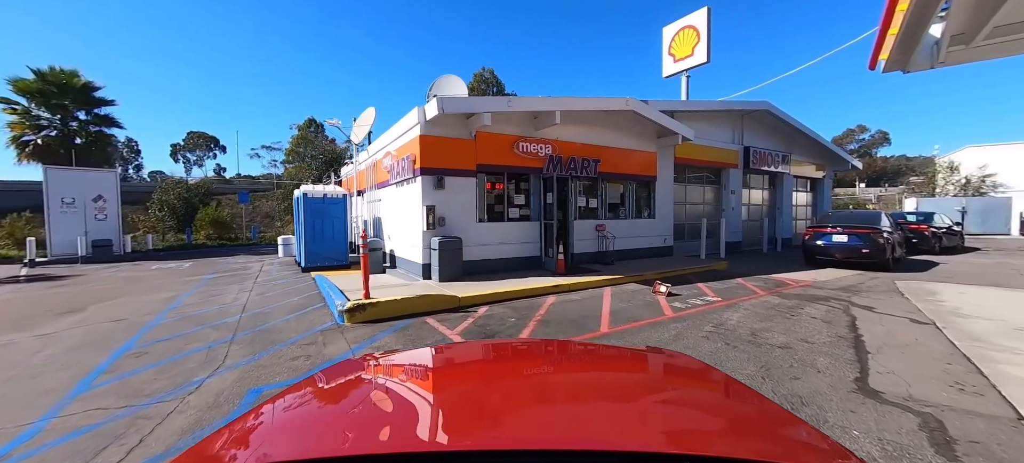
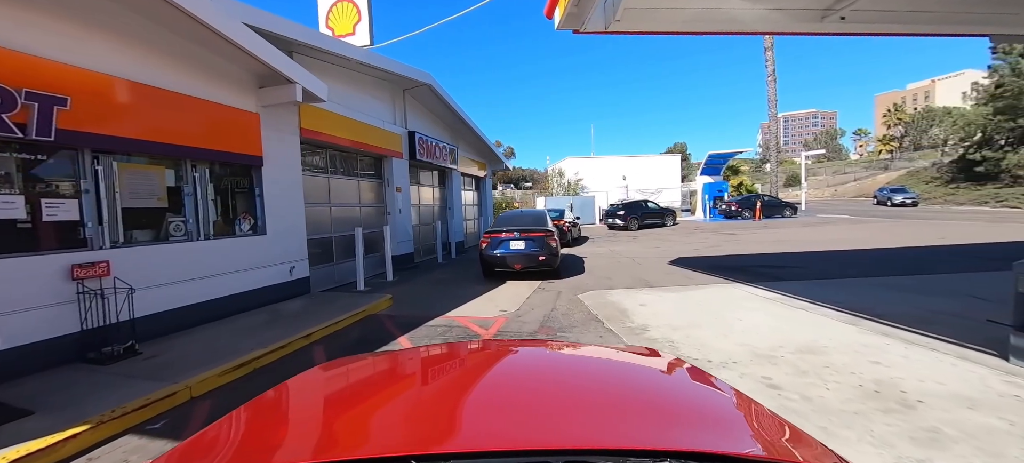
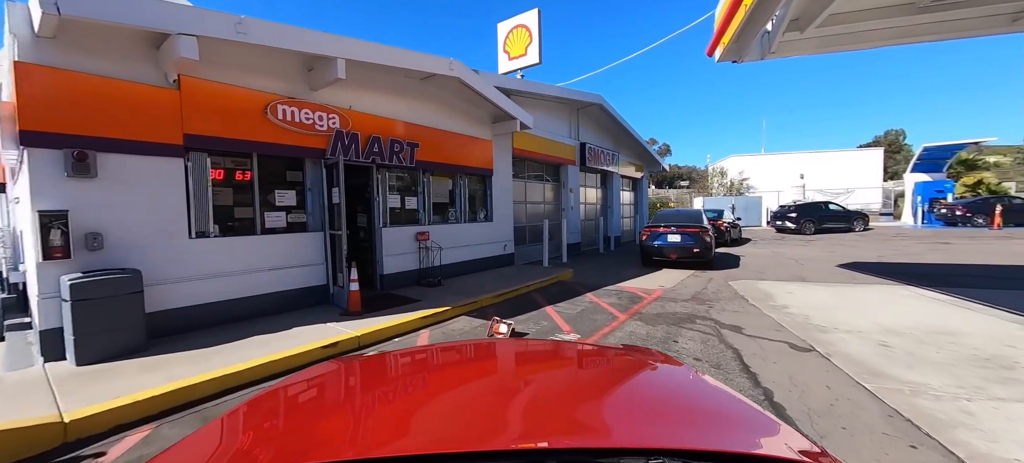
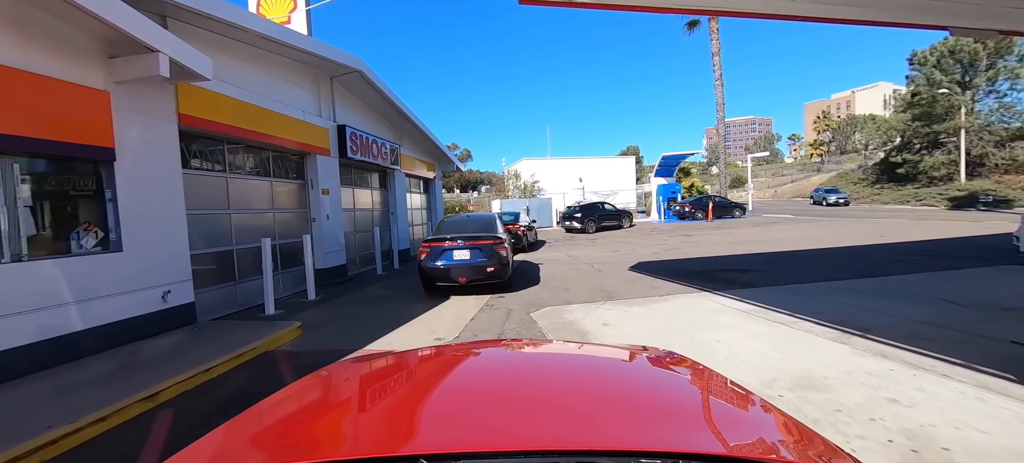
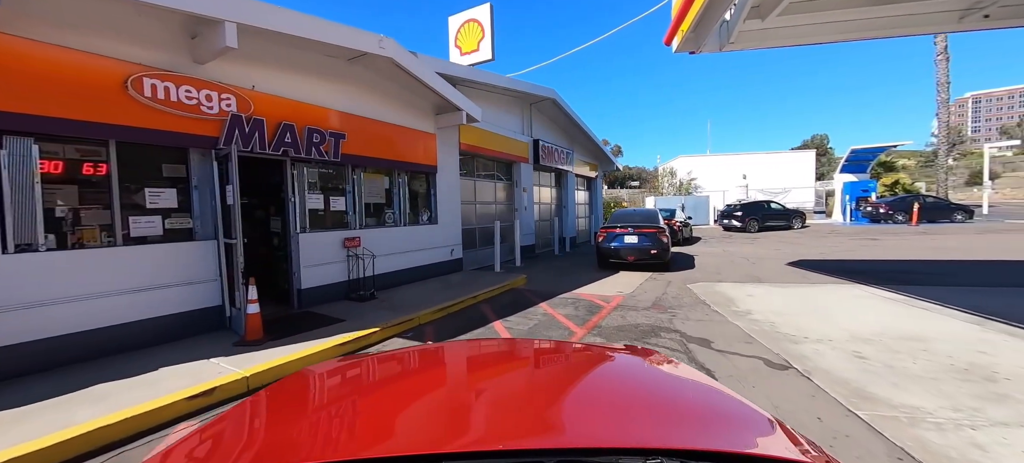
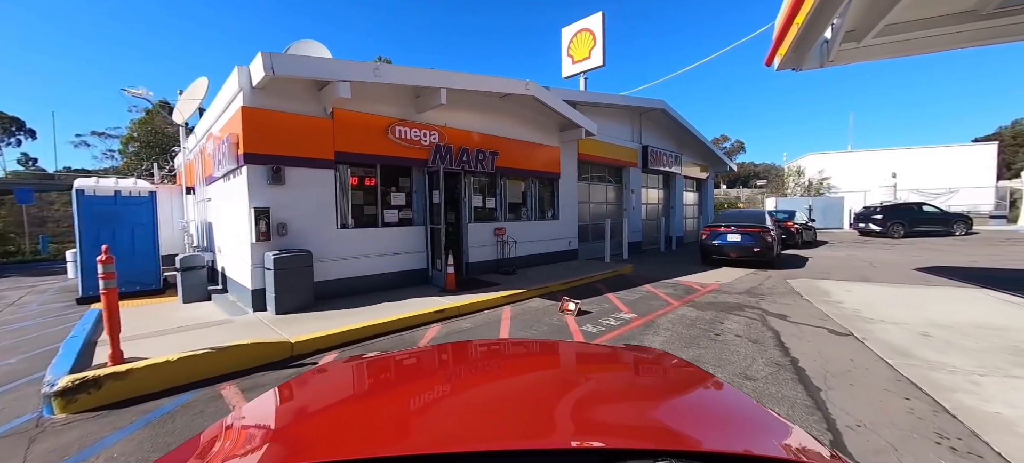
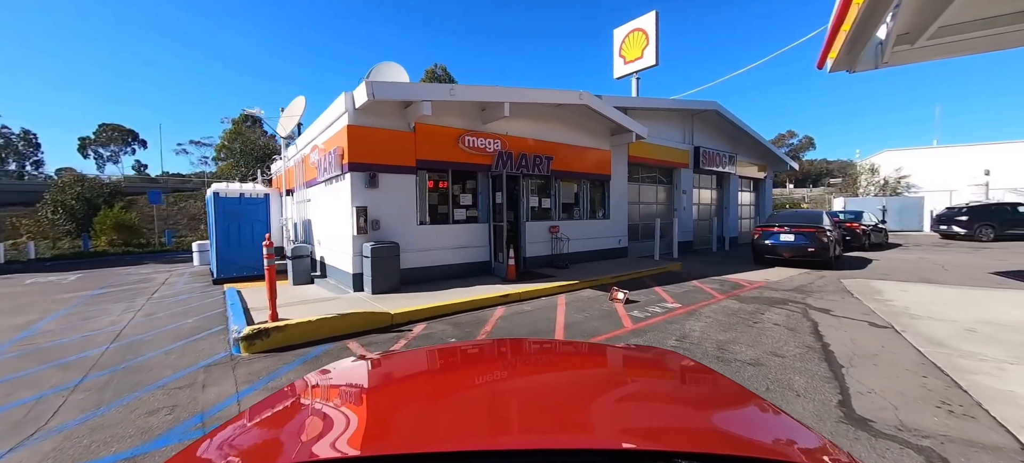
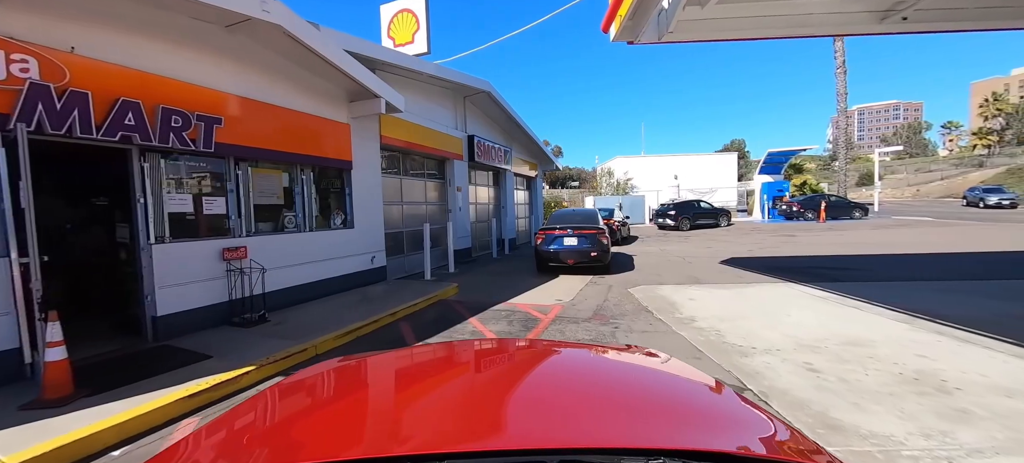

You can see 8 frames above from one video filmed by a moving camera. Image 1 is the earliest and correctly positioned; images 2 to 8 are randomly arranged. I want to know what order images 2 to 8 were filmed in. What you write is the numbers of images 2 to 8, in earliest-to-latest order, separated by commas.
7, 6, 3, 5, 8, 2, 4
